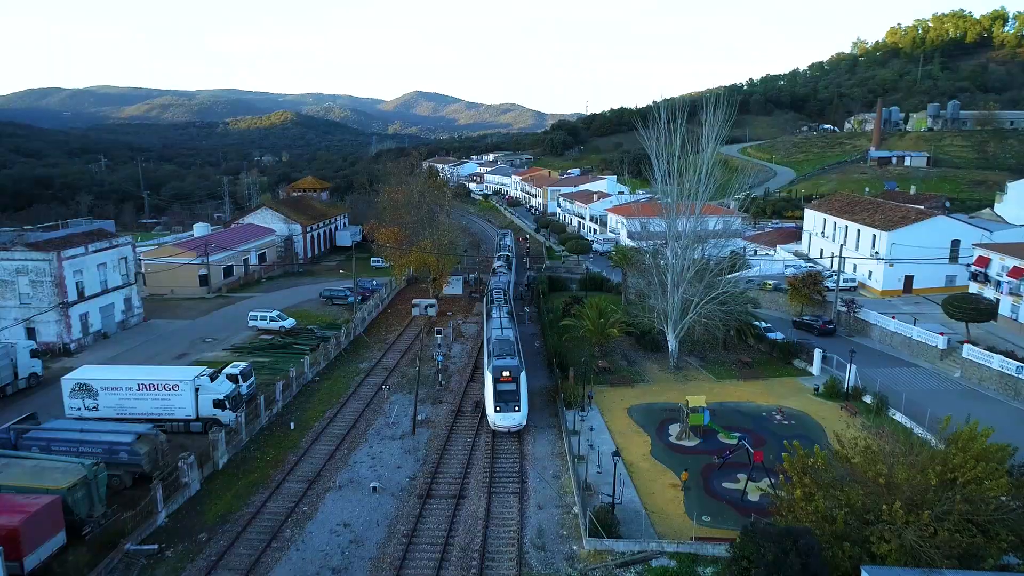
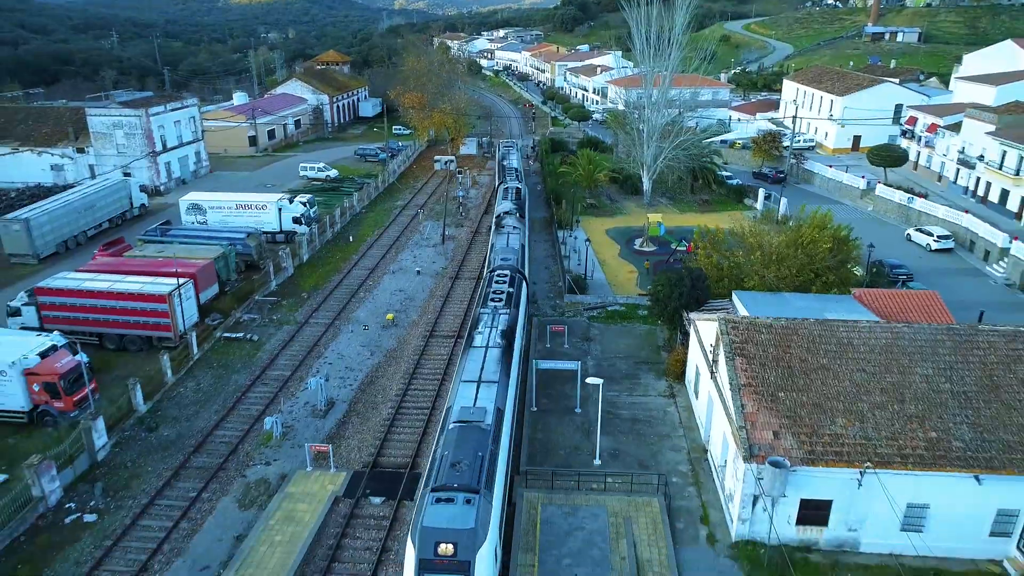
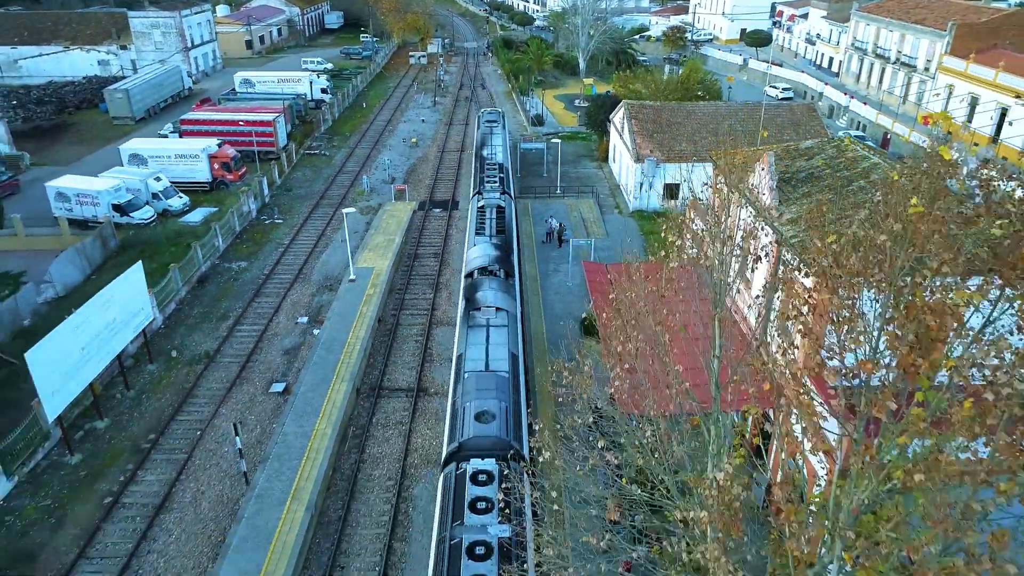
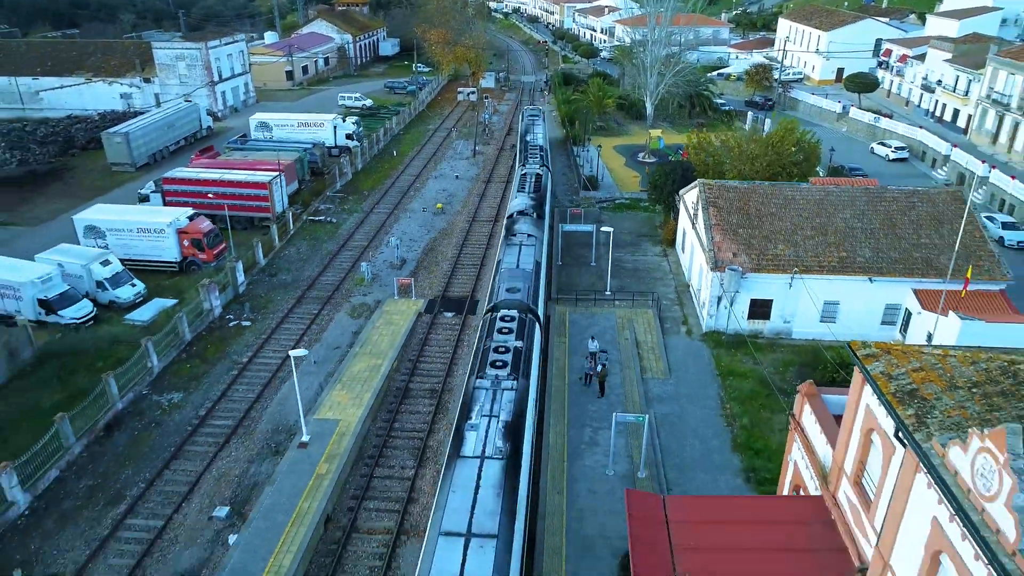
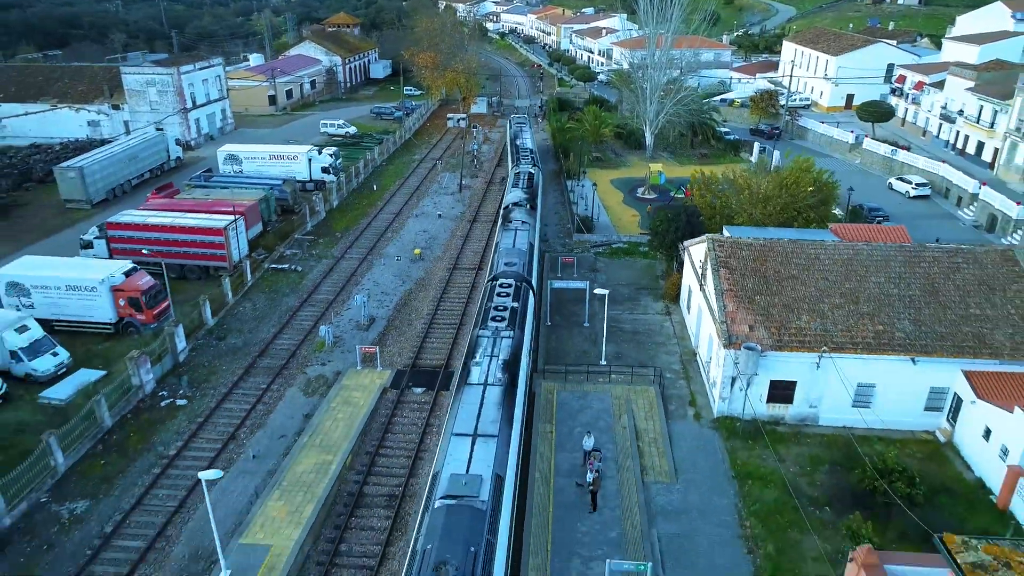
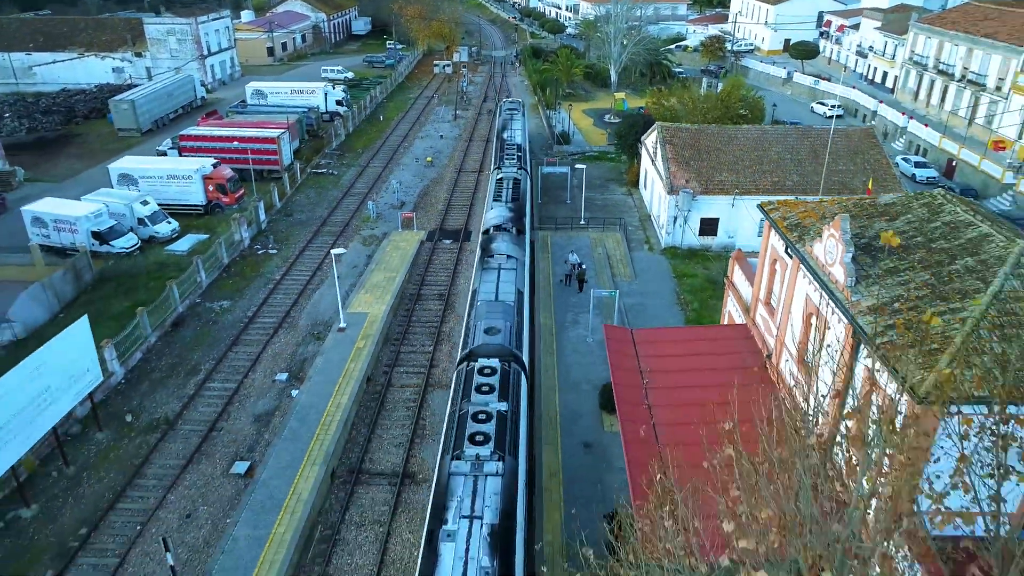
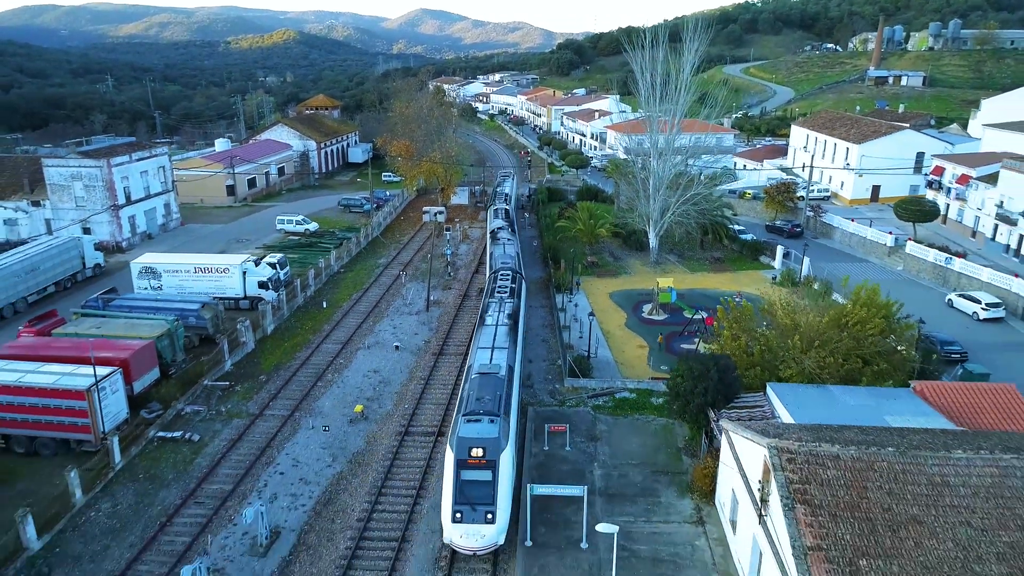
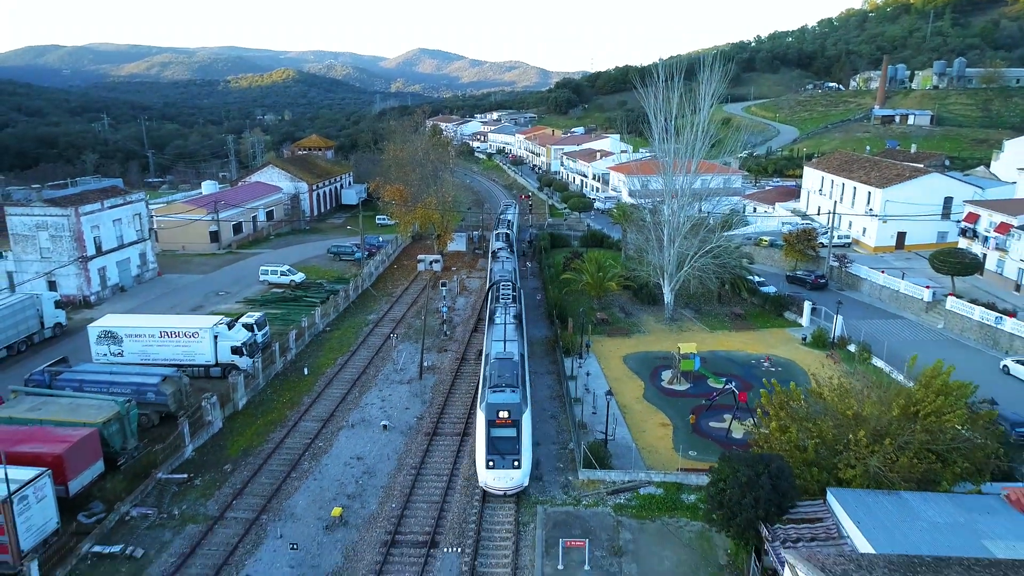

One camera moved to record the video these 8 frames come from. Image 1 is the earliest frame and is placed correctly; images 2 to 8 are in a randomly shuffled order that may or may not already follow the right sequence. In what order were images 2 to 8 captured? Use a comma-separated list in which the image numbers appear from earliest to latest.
8, 7, 2, 5, 4, 6, 3
